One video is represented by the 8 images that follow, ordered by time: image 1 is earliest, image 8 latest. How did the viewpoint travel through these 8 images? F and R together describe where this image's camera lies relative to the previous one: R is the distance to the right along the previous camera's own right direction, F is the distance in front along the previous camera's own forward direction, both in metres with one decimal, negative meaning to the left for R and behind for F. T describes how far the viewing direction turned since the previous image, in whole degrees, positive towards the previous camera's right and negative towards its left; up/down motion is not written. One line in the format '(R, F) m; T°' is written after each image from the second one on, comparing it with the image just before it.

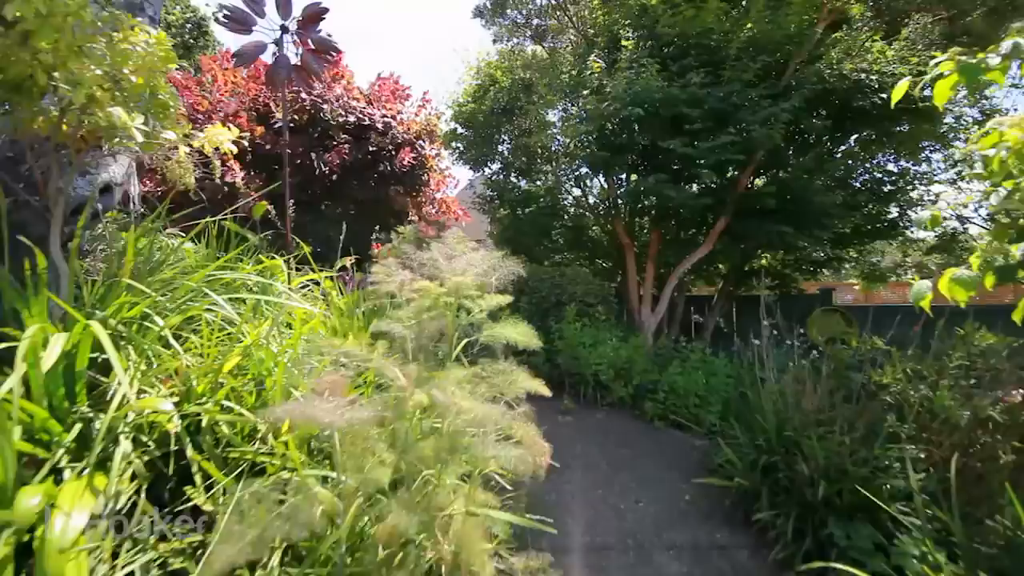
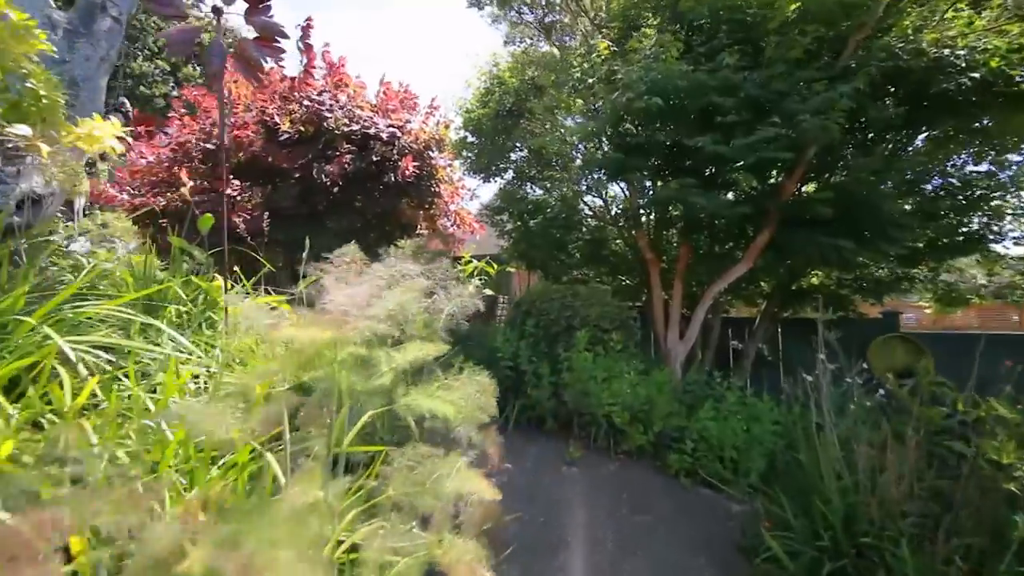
(+0.4, +0.7) m; -5°
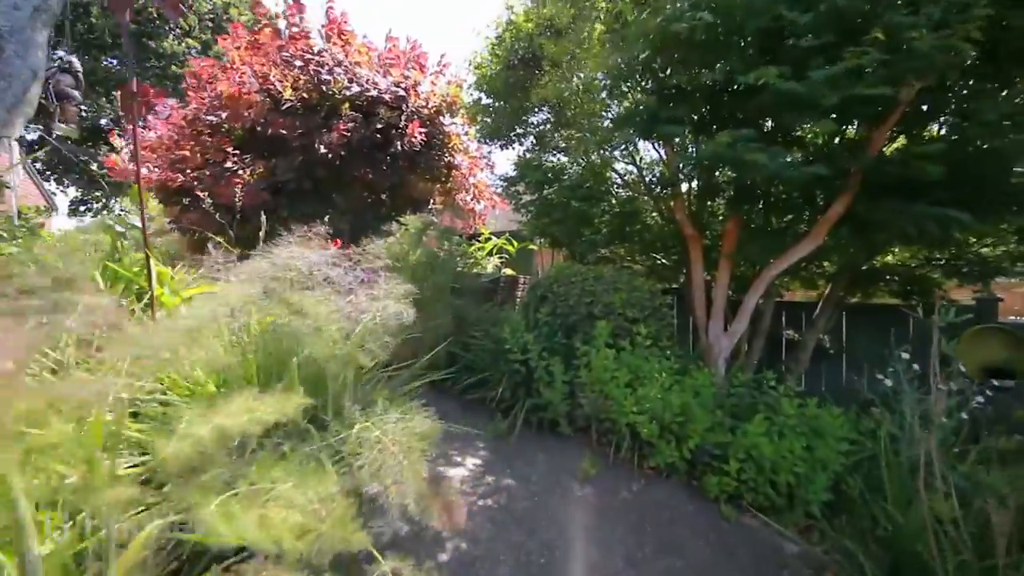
(+0.3, +0.8) m; -5°
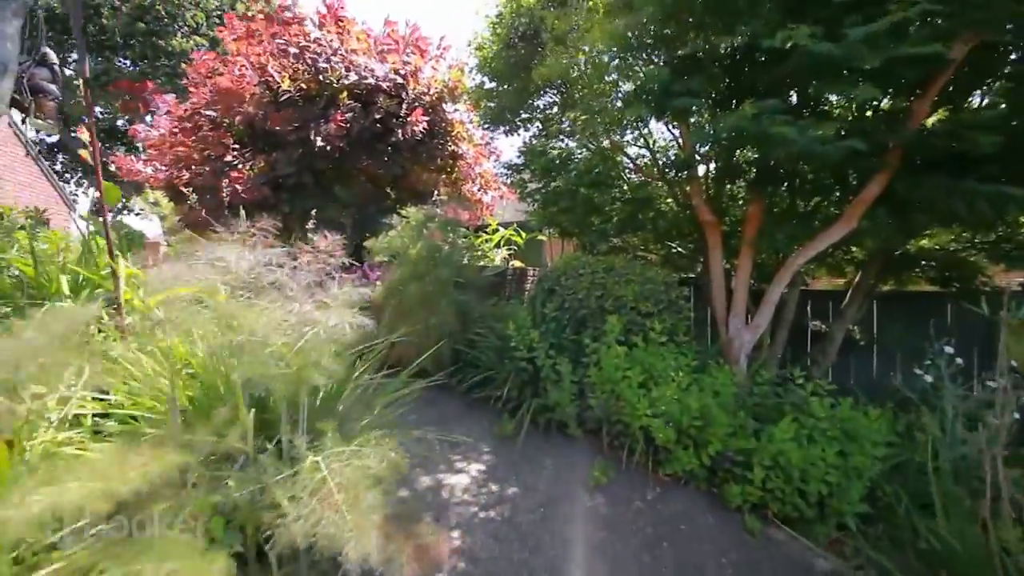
(+0.1, +0.3) m; -2°
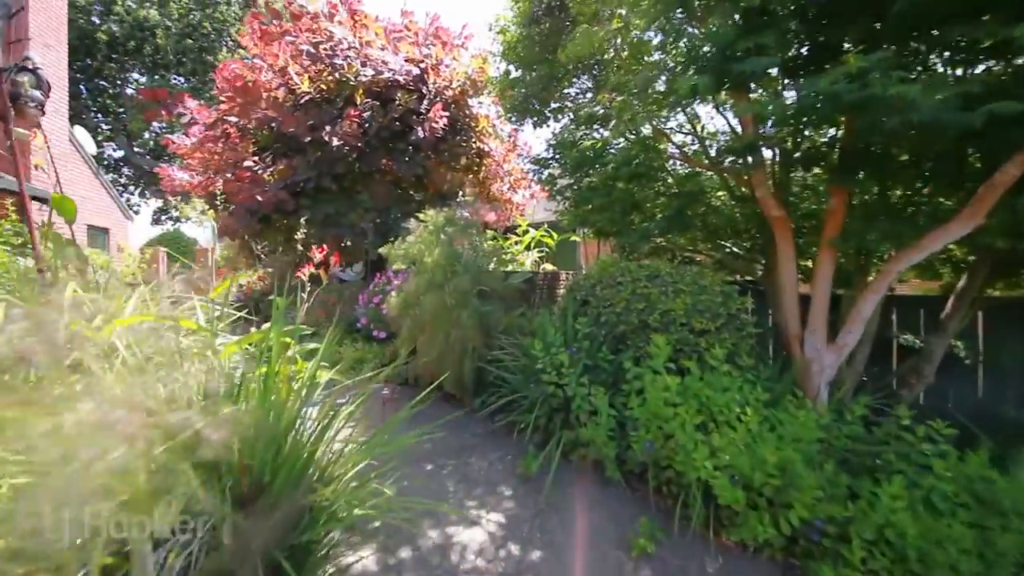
(+0.1, +0.6) m; -5°
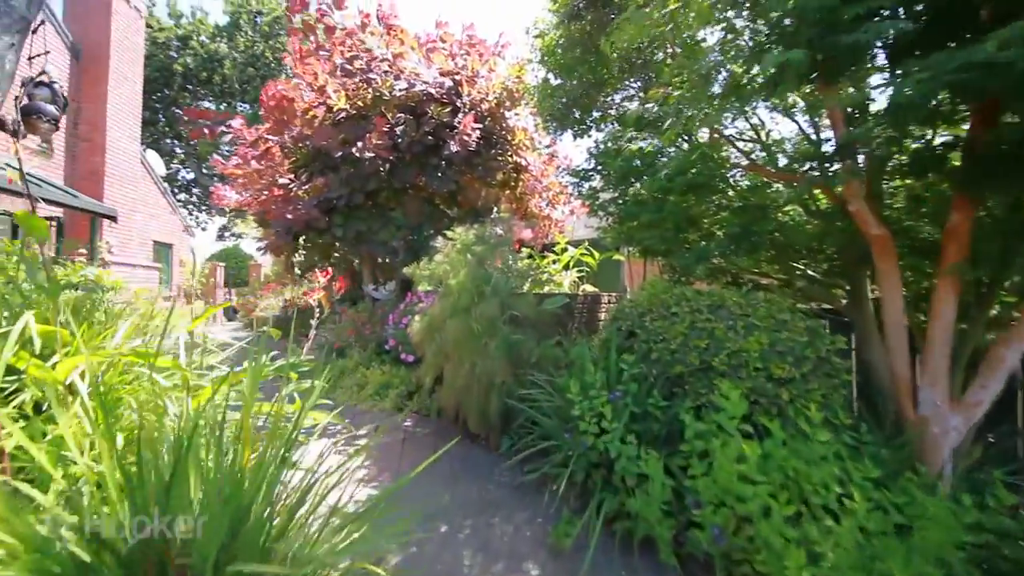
(+0.1, +0.5) m; -6°
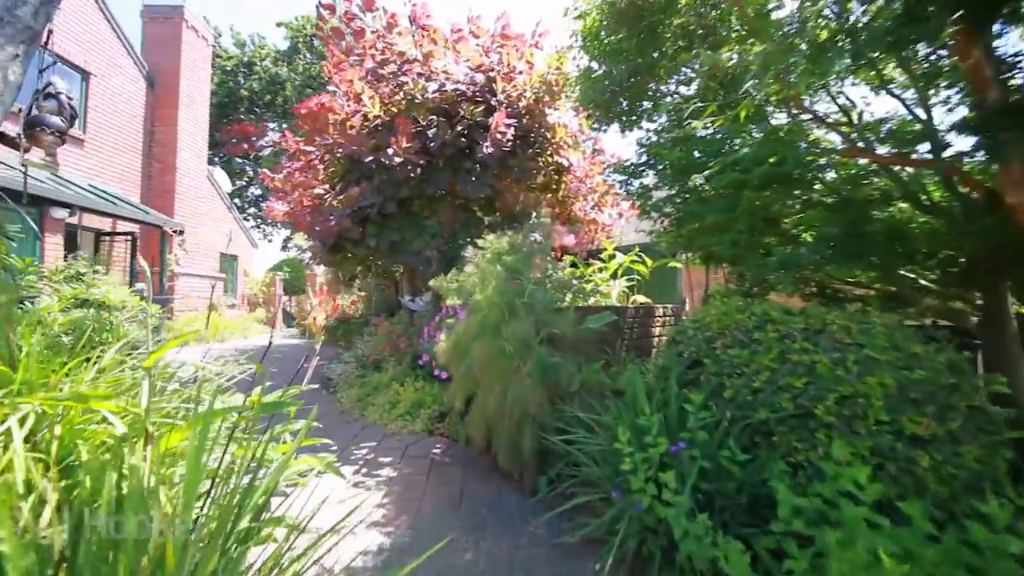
(+0.1, +0.6) m; -7°
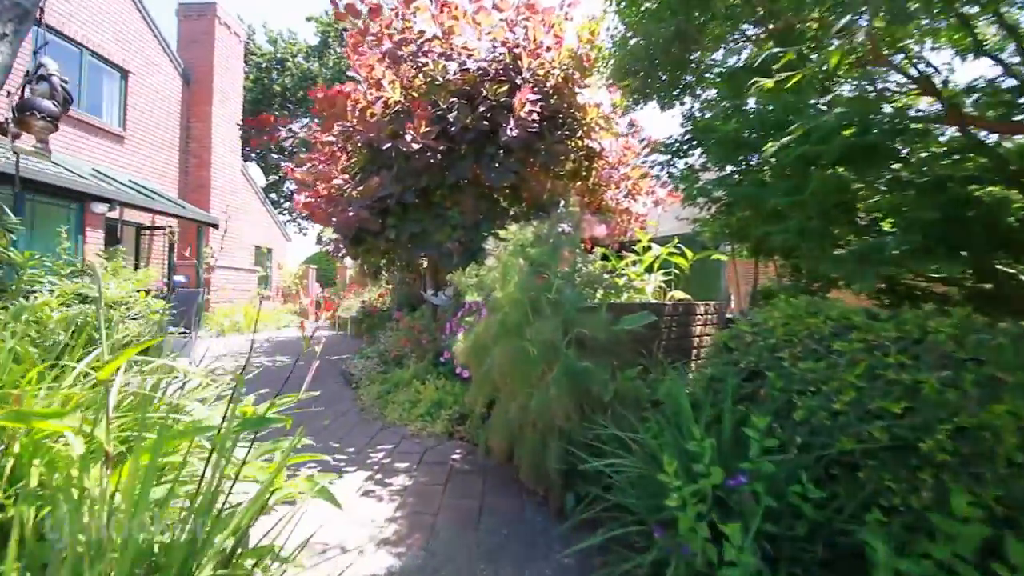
(0.0, +0.4) m; -4°
